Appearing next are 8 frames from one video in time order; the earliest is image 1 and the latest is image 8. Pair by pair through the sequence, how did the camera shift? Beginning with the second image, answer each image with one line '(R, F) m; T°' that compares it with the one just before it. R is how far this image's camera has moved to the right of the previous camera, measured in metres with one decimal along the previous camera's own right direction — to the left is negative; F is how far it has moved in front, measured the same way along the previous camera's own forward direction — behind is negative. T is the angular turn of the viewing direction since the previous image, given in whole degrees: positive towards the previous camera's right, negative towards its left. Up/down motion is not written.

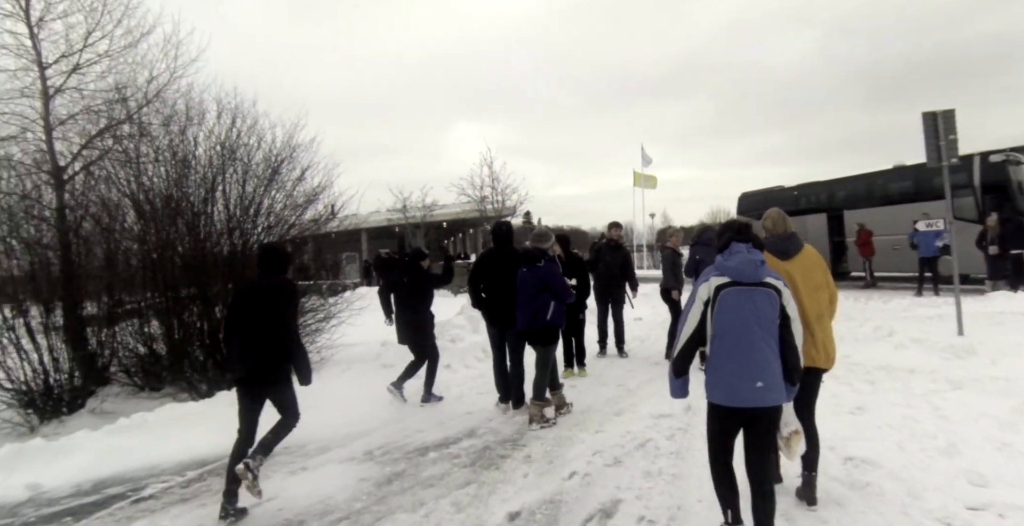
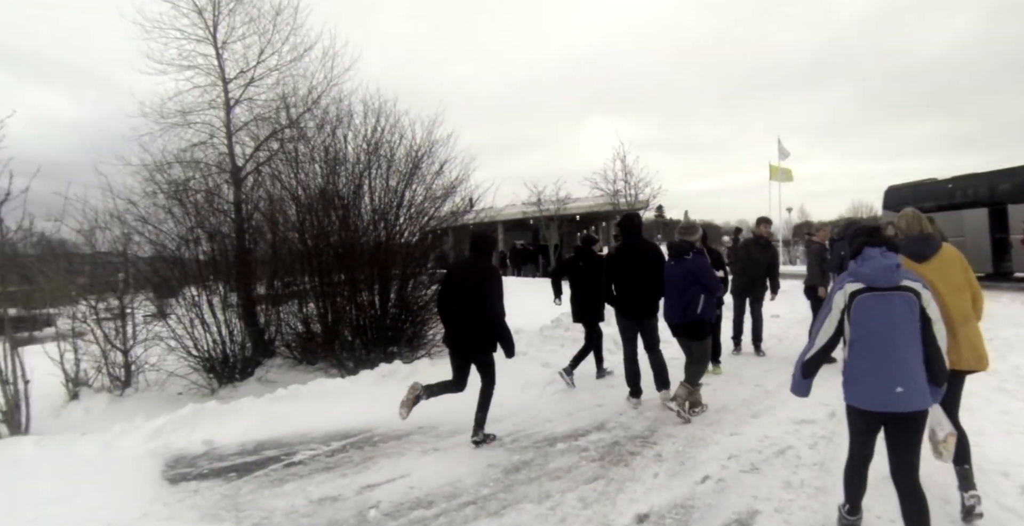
(0.0, +0.1) m; -12°
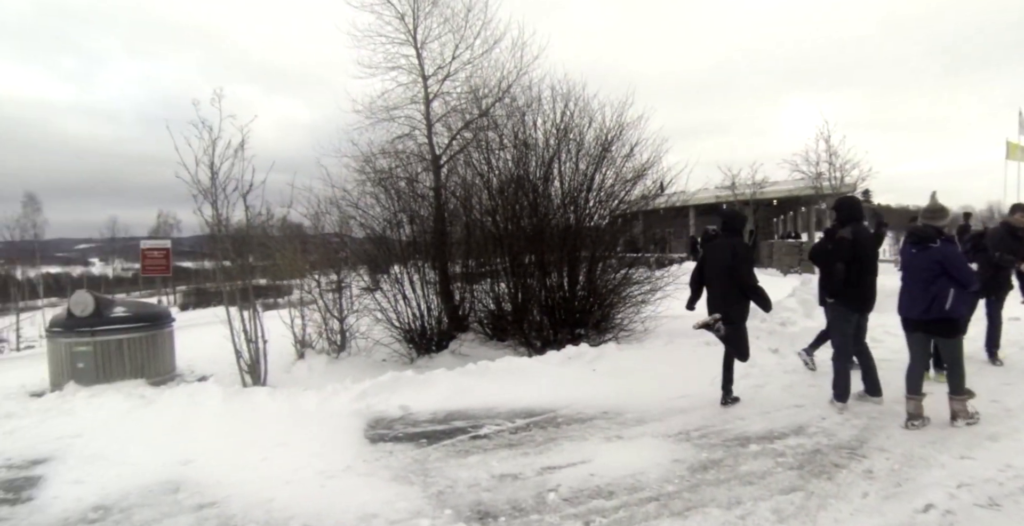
(-0.1, +0.3) m; -16°
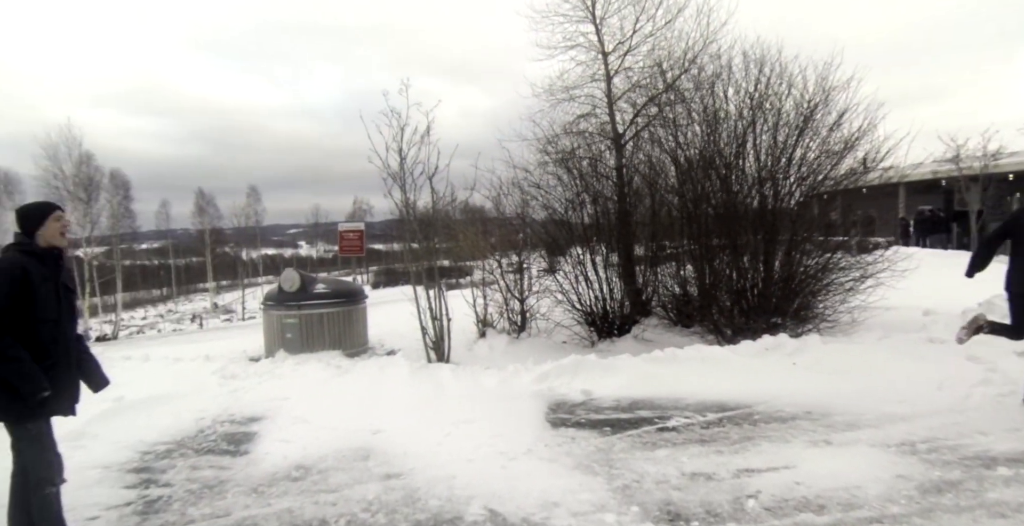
(-0.2, +0.4) m; -16°
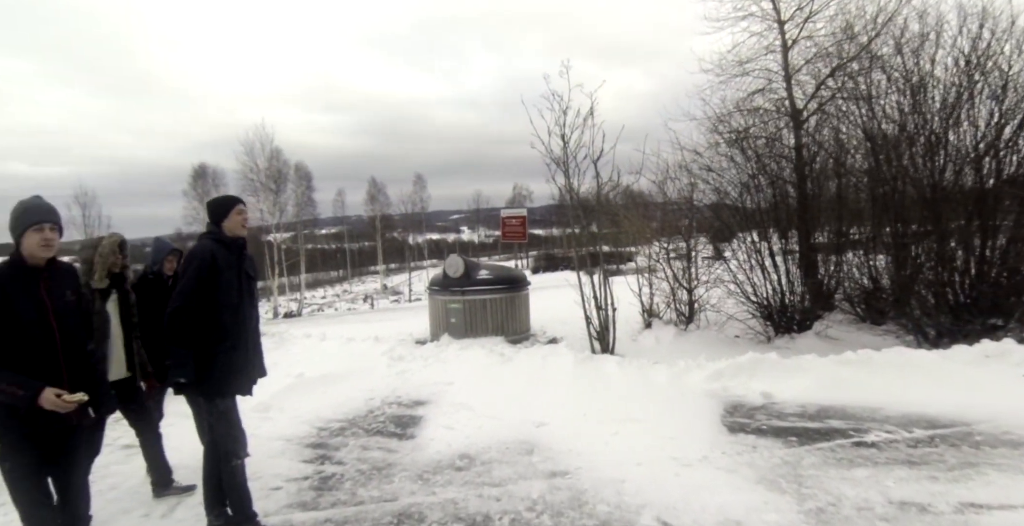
(-0.2, +0.4) m; -14°
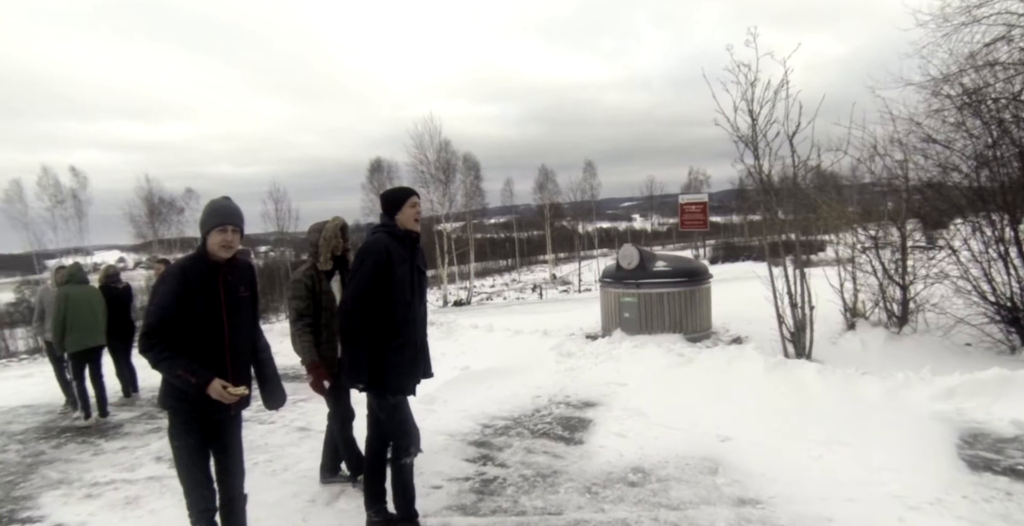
(-0.1, +0.4) m; -15°
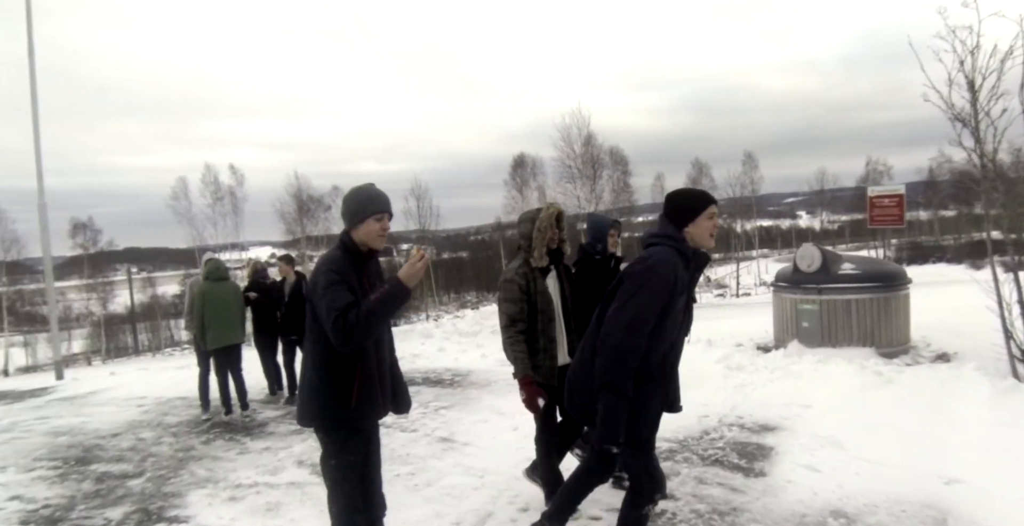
(-0.2, +0.5) m; -12°
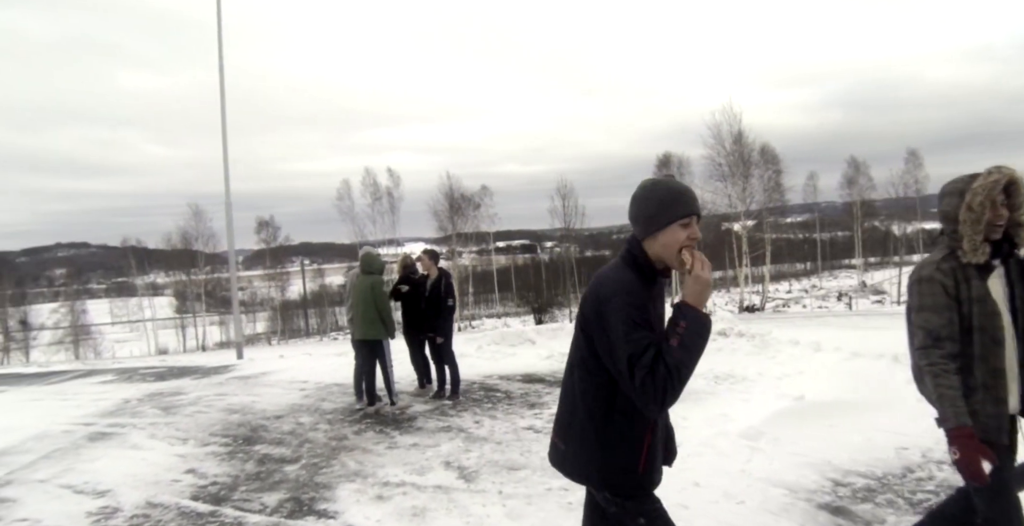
(-0.1, +0.4) m; -13°
